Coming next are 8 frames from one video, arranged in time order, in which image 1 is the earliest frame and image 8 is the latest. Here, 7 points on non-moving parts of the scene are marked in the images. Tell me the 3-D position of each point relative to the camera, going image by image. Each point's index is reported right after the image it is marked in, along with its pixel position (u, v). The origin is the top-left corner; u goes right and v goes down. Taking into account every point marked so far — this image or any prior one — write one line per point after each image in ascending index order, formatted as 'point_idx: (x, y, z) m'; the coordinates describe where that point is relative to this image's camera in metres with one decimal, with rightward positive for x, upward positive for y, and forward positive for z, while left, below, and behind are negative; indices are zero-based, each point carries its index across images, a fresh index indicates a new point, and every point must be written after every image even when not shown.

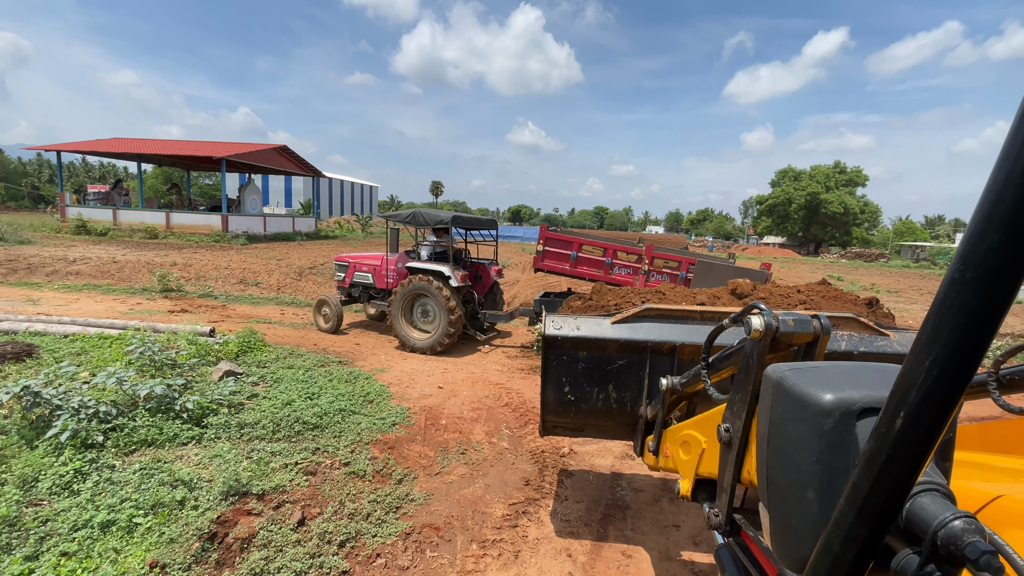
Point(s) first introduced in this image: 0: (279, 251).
0: (-9.1, +1.5, +18.0) m
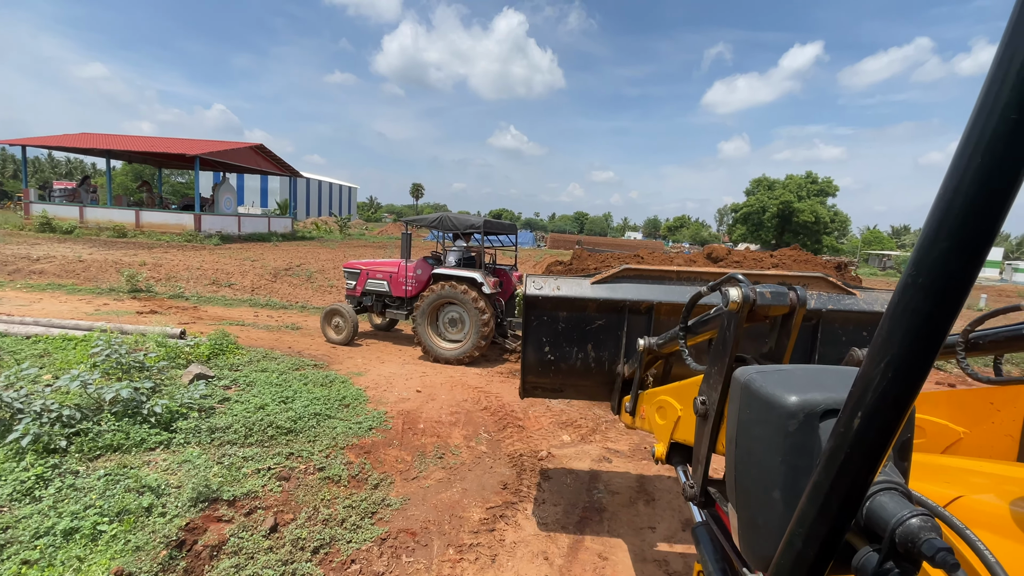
0: (-9.8, +1.4, +17.7) m
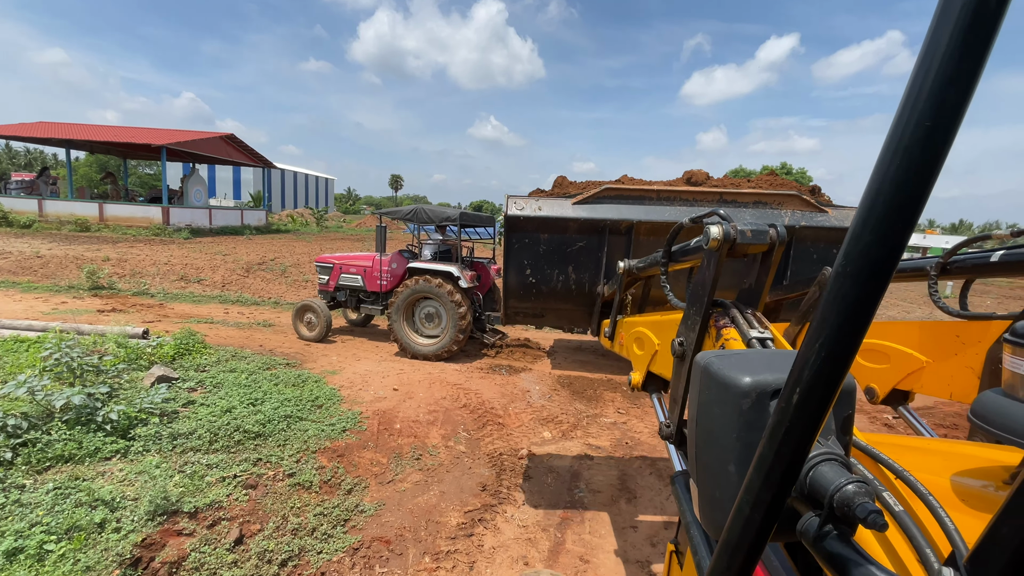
0: (-10.6, +1.6, +17.1) m
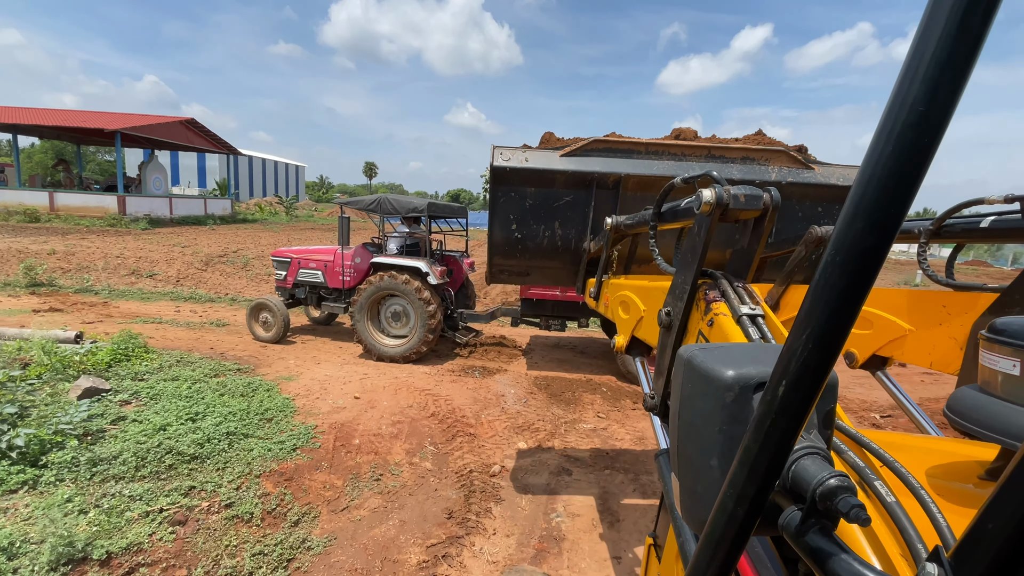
0: (-11.4, +1.8, +16.2) m
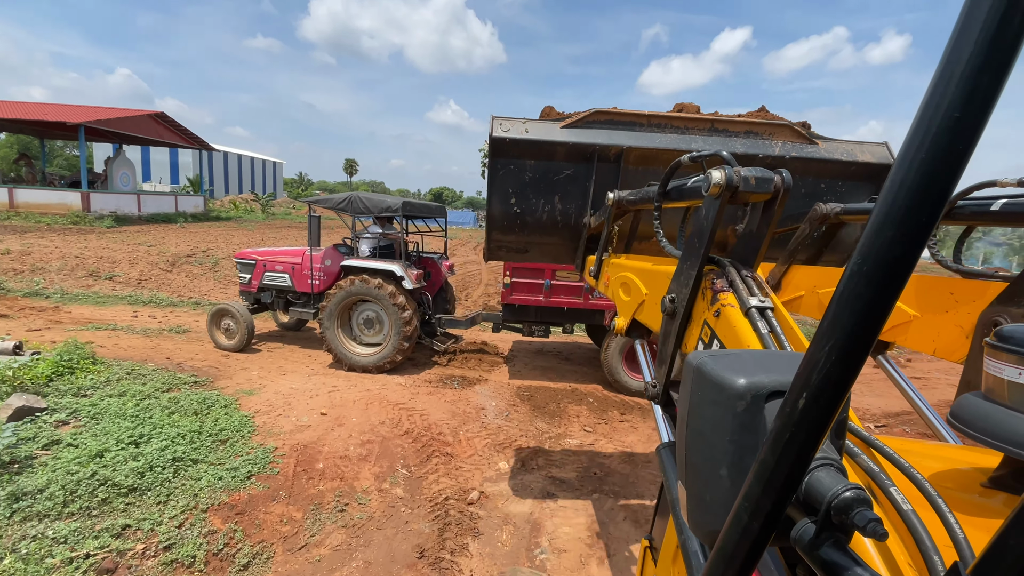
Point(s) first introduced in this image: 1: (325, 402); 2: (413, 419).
0: (-12.0, +1.8, +15.5) m
1: (-1.6, -1.0, +4.1) m
2: (-0.8, -1.1, +3.9) m
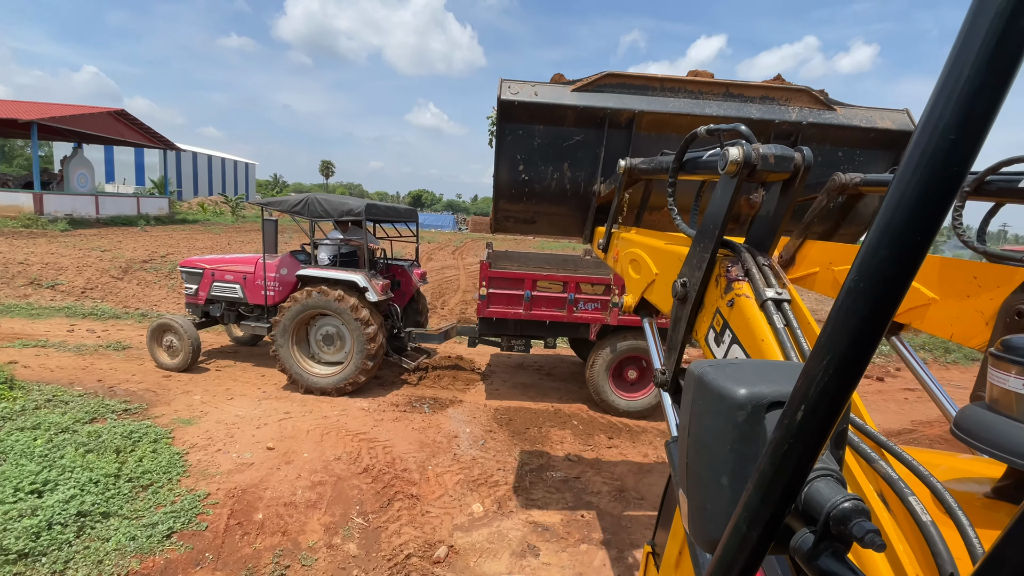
0: (-12.6, +1.6, +14.6) m
1: (-1.8, -1.1, +3.6) m
2: (-1.0, -1.2, +3.4) m
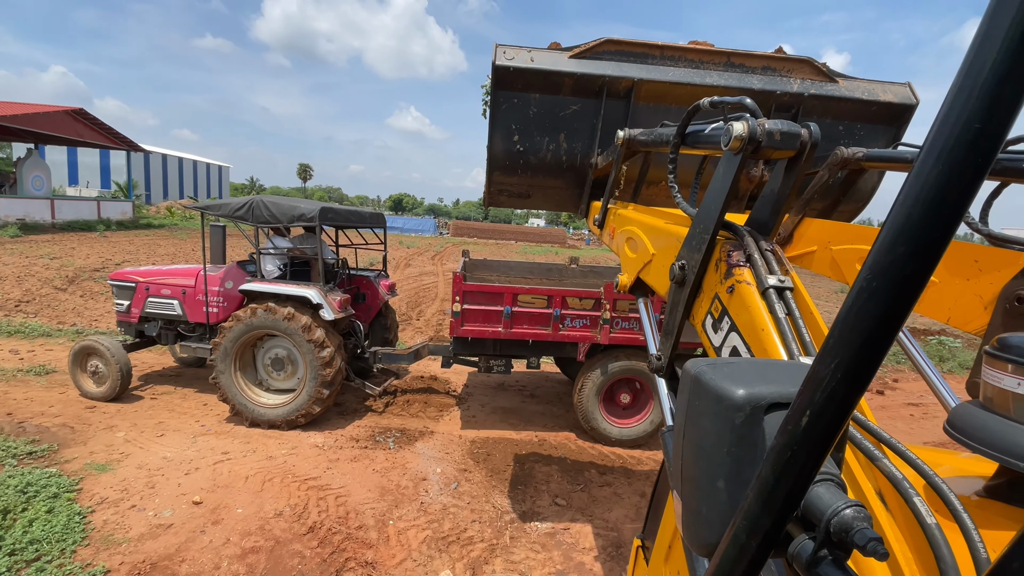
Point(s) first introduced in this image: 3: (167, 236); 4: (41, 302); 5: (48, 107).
0: (-13.2, +1.3, +13.6) m
1: (-2.0, -1.2, +3.0) m
2: (-1.1, -1.3, +2.8) m
3: (-13.2, +2.0, +17.8) m
4: (-7.7, -0.2, +7.6) m
5: (-18.3, +7.1, +18.2) m
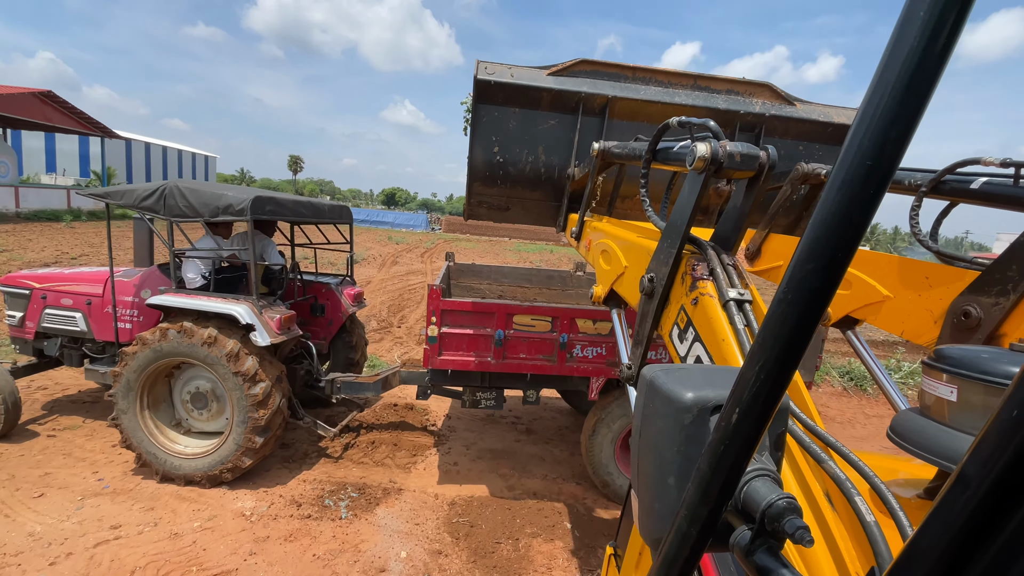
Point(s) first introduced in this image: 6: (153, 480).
0: (-13.3, +1.4, +12.6) m
1: (-2.0, -1.3, +2.1) m
2: (-1.2, -1.4, +2.0) m
3: (-13.3, +2.2, +16.8) m
4: (-7.8, -0.2, +6.7) m
5: (-18.4, +7.3, +17.1) m
6: (-2.2, -1.2, +2.8) m
